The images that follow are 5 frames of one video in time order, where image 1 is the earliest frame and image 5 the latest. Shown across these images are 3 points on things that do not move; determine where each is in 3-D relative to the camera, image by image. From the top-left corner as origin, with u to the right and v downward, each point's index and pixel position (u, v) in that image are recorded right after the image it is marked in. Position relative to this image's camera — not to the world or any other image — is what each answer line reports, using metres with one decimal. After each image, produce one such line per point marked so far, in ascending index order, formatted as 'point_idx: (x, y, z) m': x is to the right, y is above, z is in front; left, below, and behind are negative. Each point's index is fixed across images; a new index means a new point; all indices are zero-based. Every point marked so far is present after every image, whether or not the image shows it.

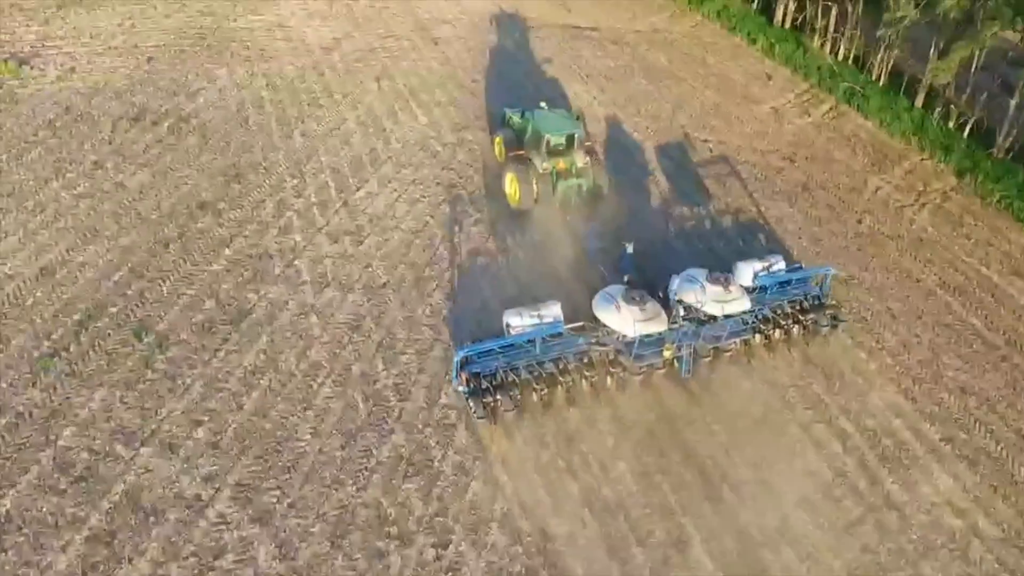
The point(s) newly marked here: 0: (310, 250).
0: (-3.5, +0.6, +11.5) m
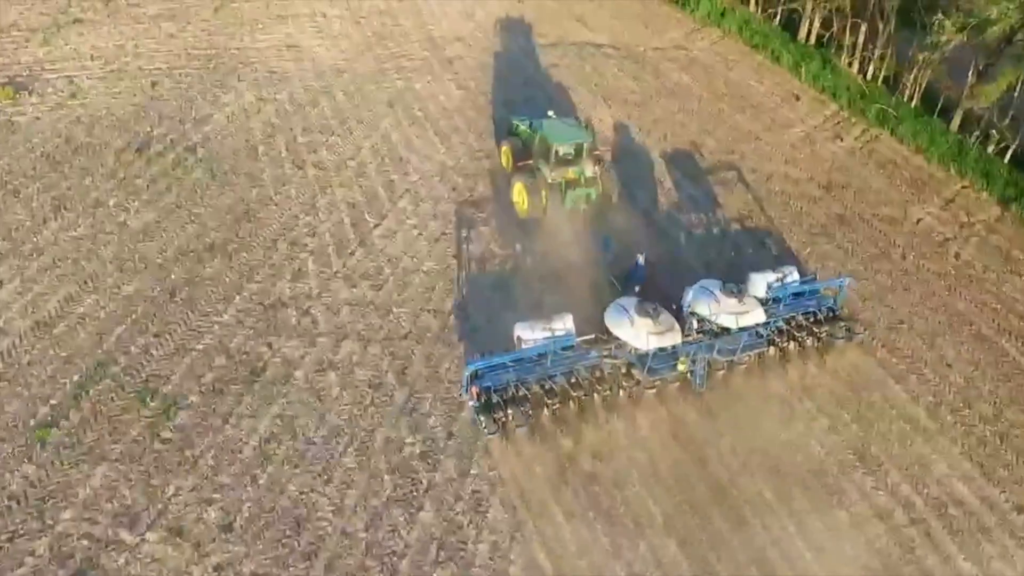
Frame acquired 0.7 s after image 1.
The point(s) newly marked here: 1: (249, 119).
0: (-3.0, -0.2, +10.7) m
1: (-5.8, +3.8, +14.6) m
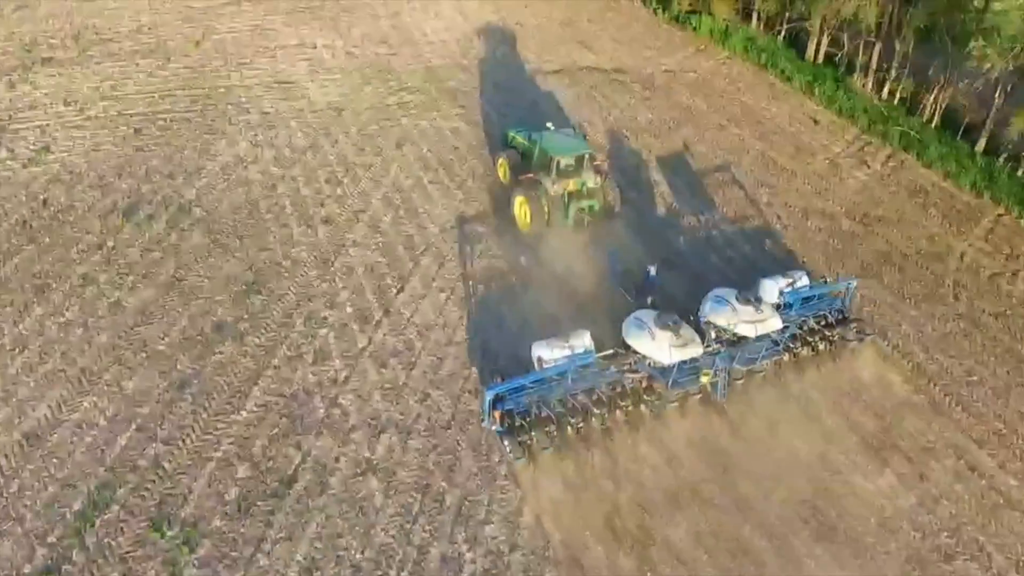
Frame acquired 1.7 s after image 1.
0: (-2.3, -1.4, +9.6) m
1: (-5.4, +2.4, +13.3) m
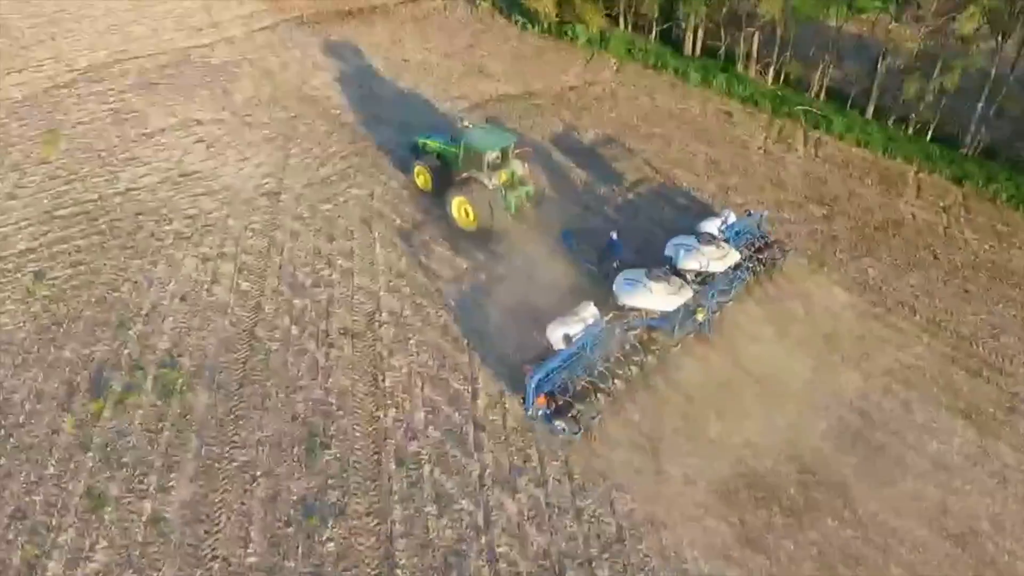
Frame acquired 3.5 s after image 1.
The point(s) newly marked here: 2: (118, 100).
0: (-0.2, -2.9, +8.1) m
1: (-4.9, -0.1, +10.9) m
2: (-9.8, +4.7, +16.4) m
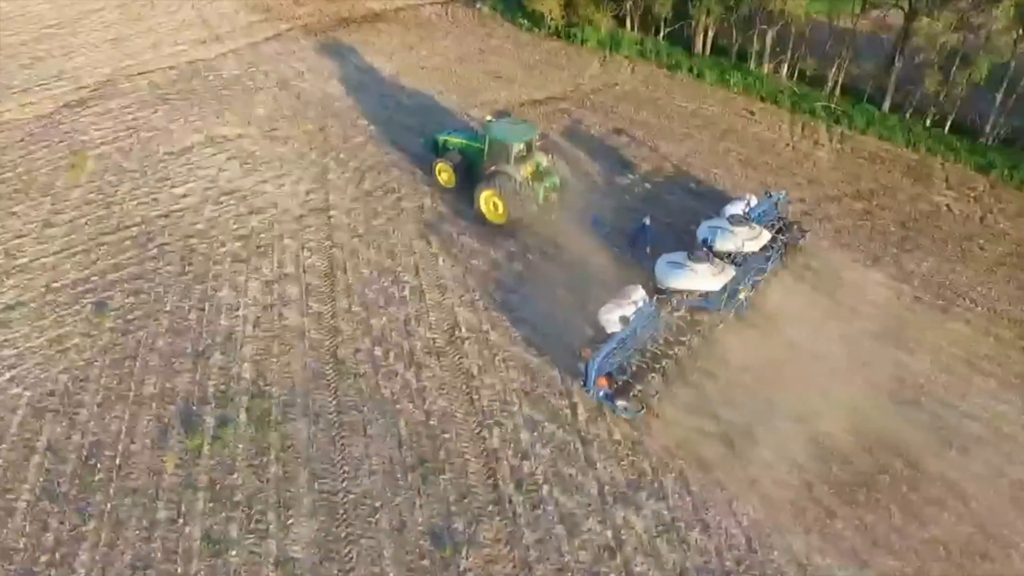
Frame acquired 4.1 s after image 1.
0: (+1.4, -3.0, +8.0) m
1: (-3.6, -0.4, +10.5) m
2: (-9.0, +4.1, +15.7) m
